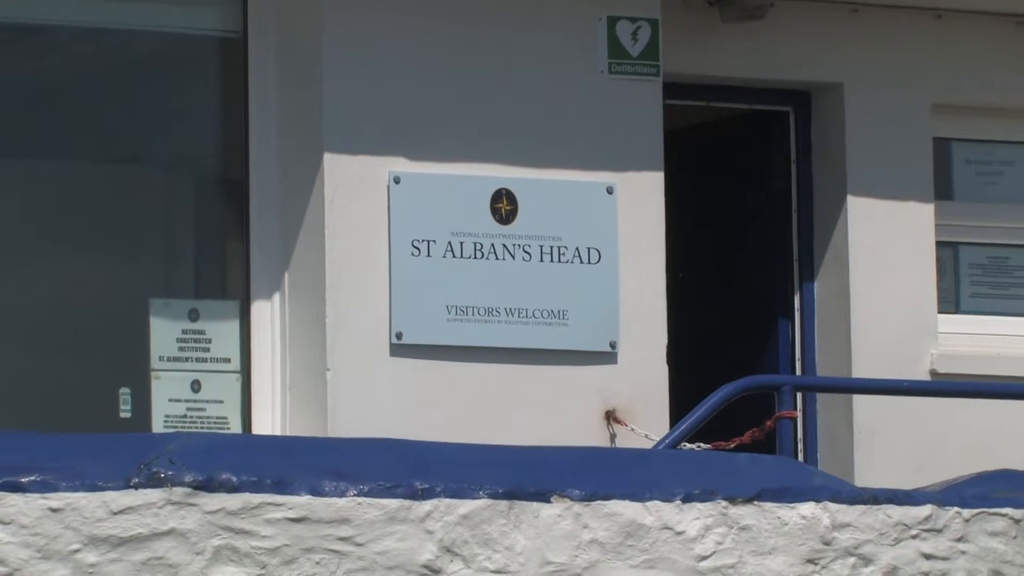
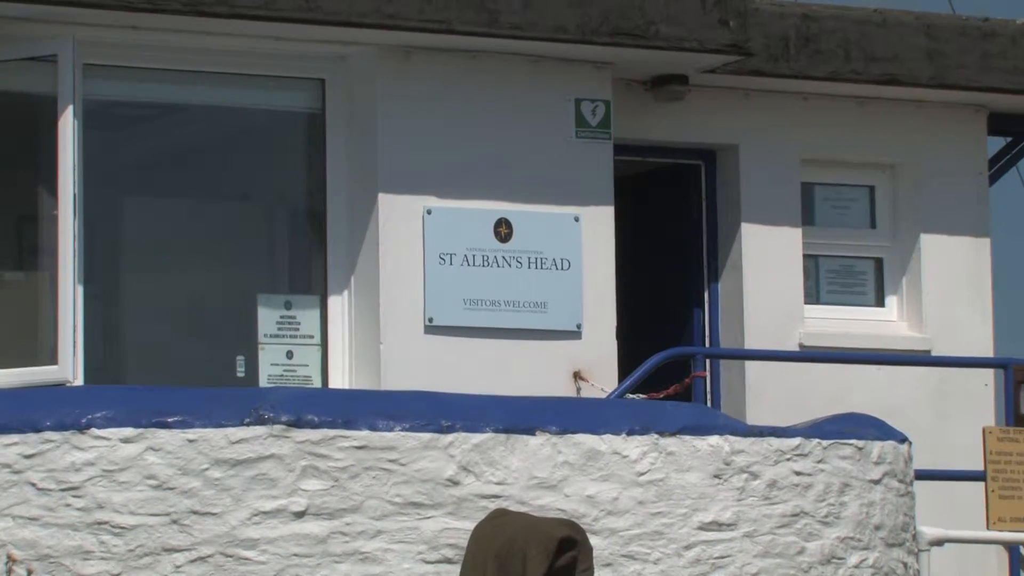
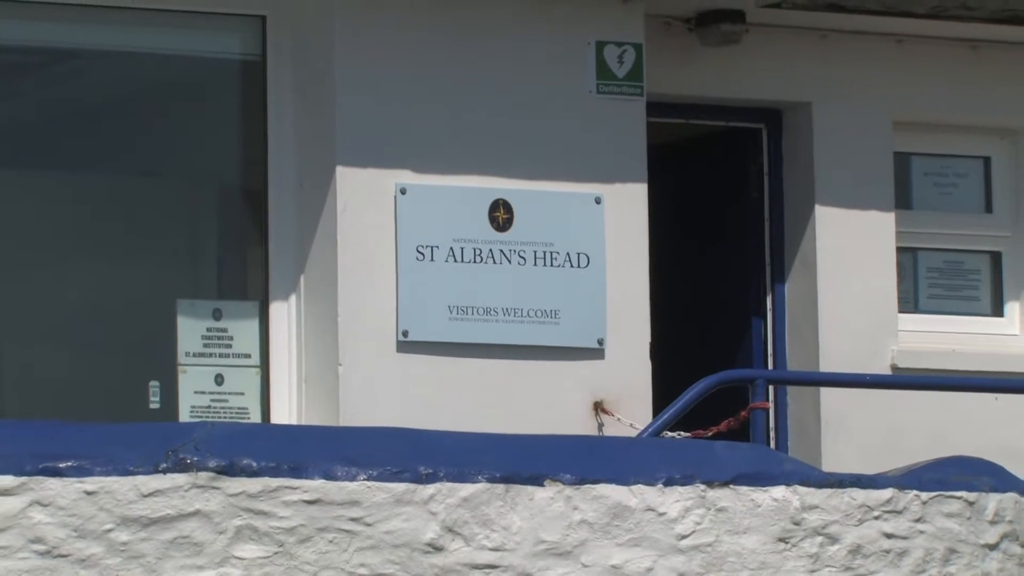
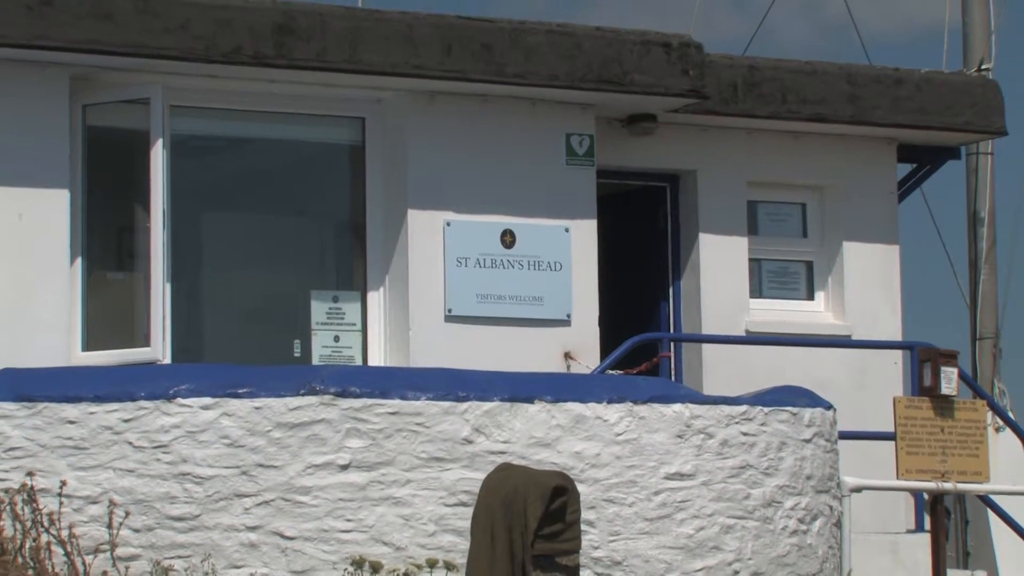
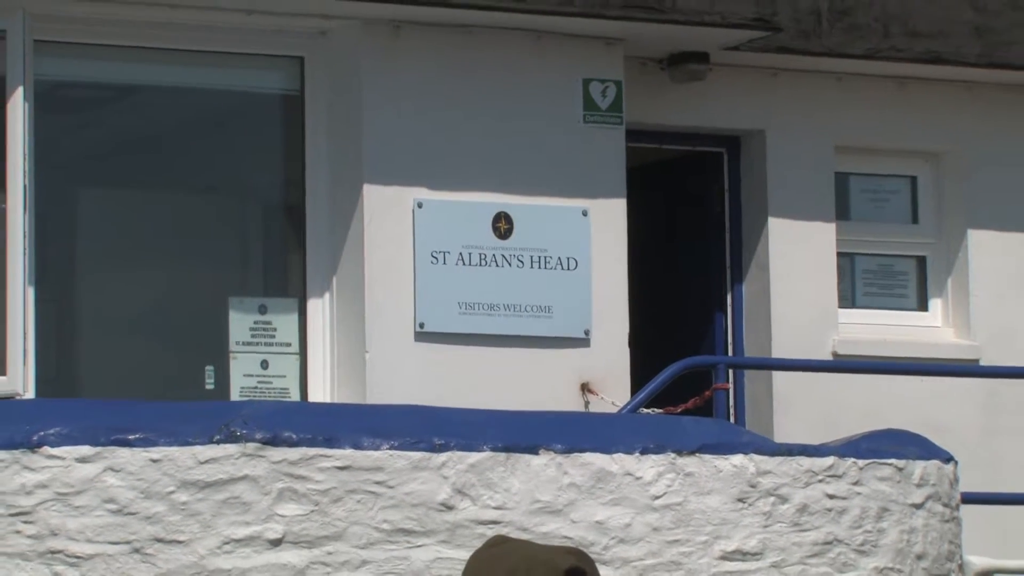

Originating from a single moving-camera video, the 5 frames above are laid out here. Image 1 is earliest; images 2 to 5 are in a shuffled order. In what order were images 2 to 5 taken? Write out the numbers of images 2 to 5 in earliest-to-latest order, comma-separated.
3, 5, 2, 4
